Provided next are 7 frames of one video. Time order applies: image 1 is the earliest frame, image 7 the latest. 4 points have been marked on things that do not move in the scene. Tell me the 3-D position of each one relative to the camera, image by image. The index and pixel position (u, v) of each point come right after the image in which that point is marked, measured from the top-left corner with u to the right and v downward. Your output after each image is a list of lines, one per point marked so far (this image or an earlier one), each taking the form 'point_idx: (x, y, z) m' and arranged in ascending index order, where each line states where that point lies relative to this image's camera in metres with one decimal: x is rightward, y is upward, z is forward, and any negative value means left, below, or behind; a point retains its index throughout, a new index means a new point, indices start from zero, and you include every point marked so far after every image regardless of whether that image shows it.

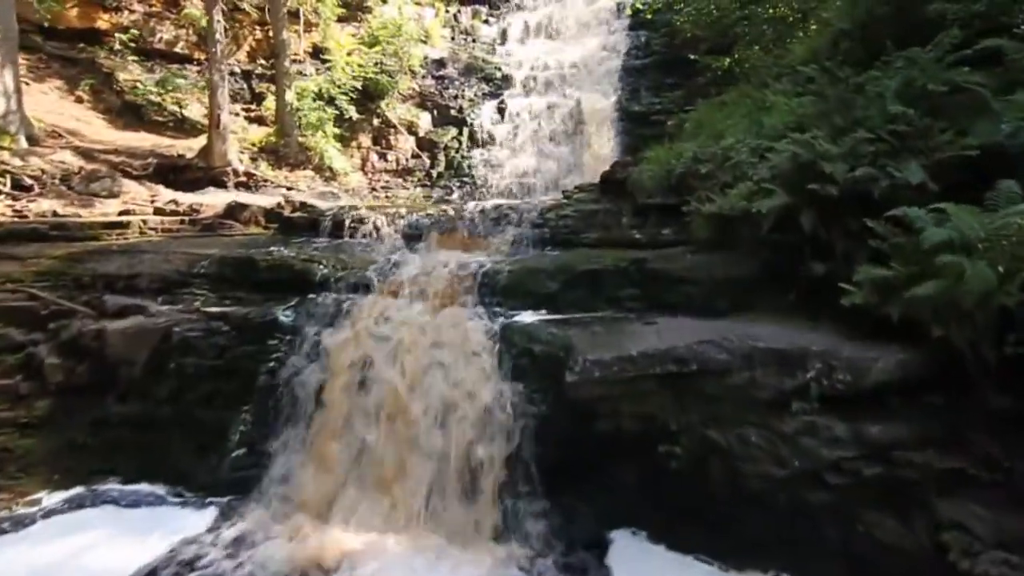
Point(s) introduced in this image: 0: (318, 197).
0: (-4.3, +2.1, +12.5) m
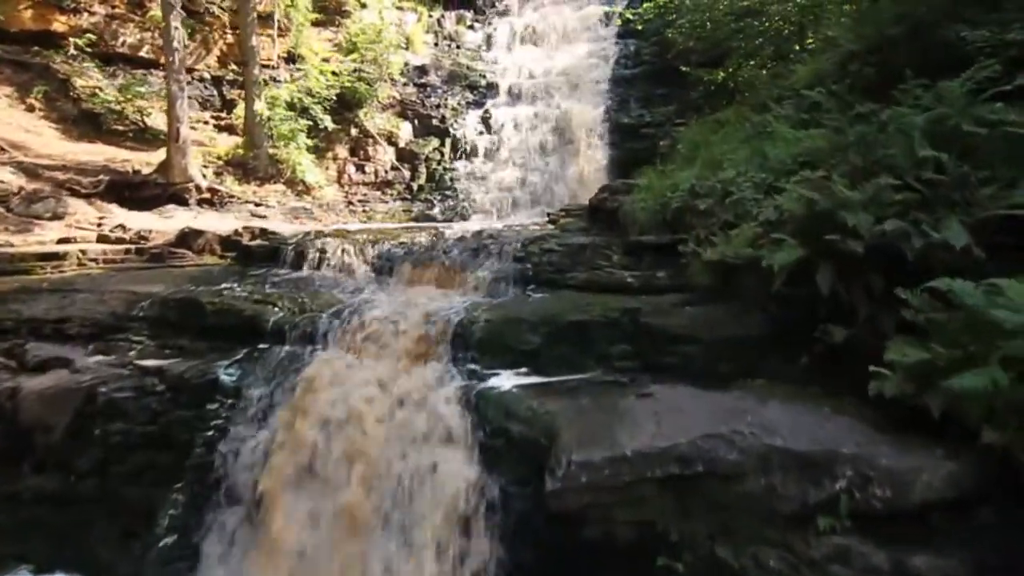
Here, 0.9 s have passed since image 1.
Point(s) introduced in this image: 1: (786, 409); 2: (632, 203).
0: (-4.7, +1.6, +11.8) m
1: (+1.9, -0.8, +3.8) m
2: (+1.4, +1.0, +6.8) m
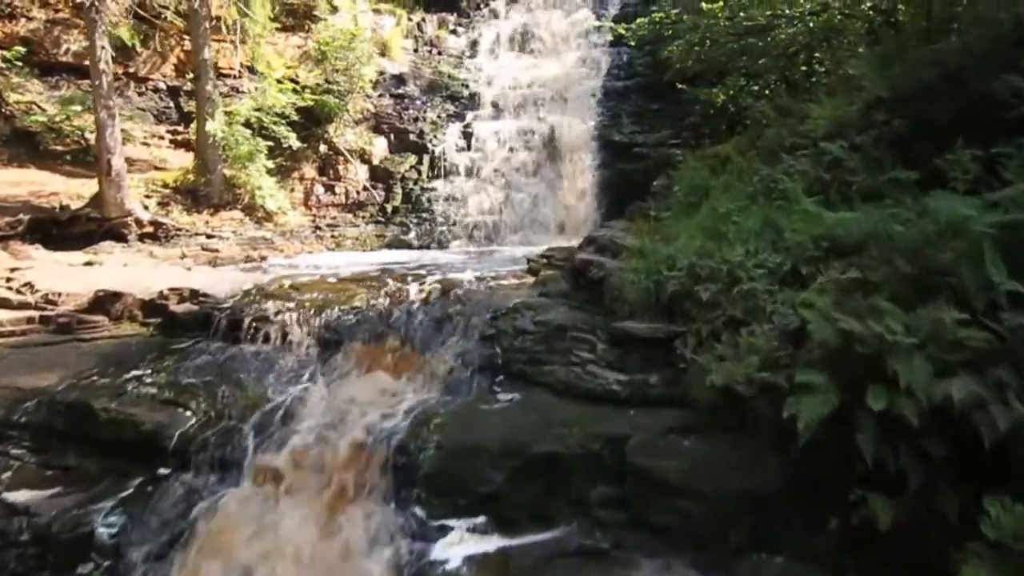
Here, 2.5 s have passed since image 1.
0: (-5.1, +0.8, +10.7) m
1: (+1.6, -1.8, +2.9) m
2: (+1.1, +0.1, +5.8) m
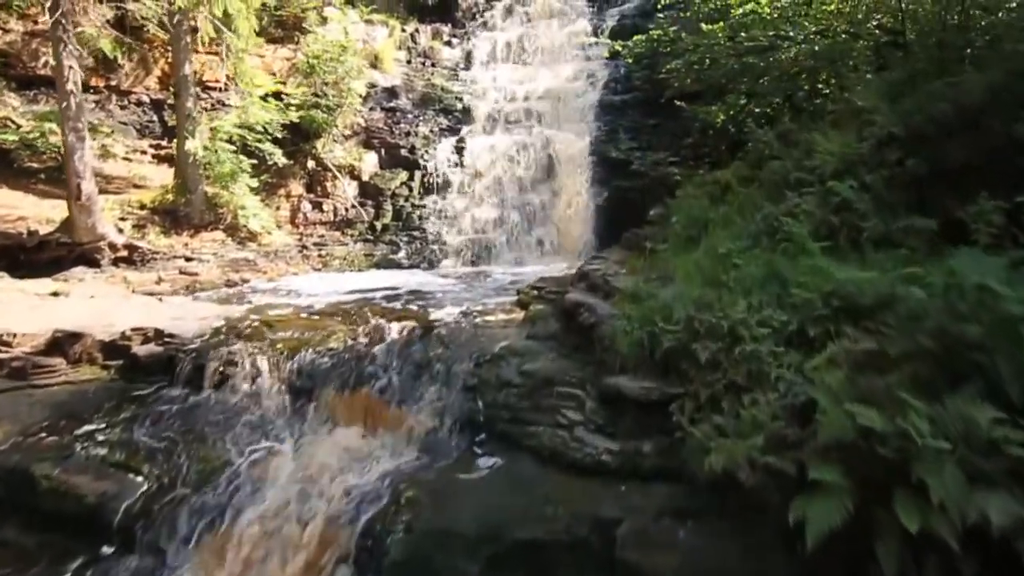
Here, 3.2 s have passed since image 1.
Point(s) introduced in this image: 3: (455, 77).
0: (-5.2, +0.4, +10.3) m
1: (+1.4, -2.2, +2.4) m
2: (+0.9, -0.3, +5.4) m
3: (-1.7, +6.2, +16.3) m
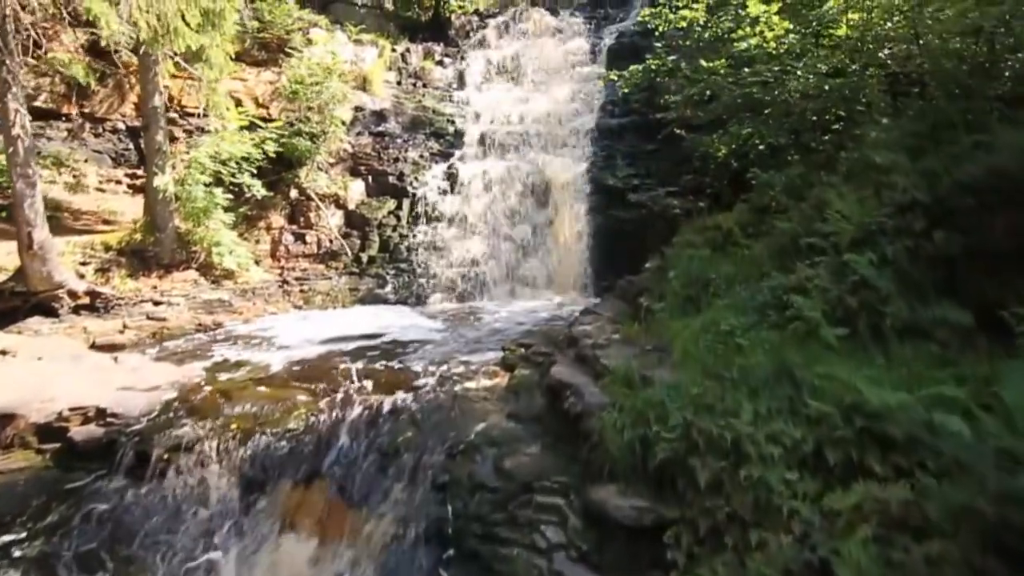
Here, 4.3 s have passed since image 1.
0: (-5.4, -0.4, +9.7) m
1: (+1.2, -2.9, +1.8) m
2: (+0.7, -1.1, +4.7) m
3: (-1.8, +5.3, +15.8) m
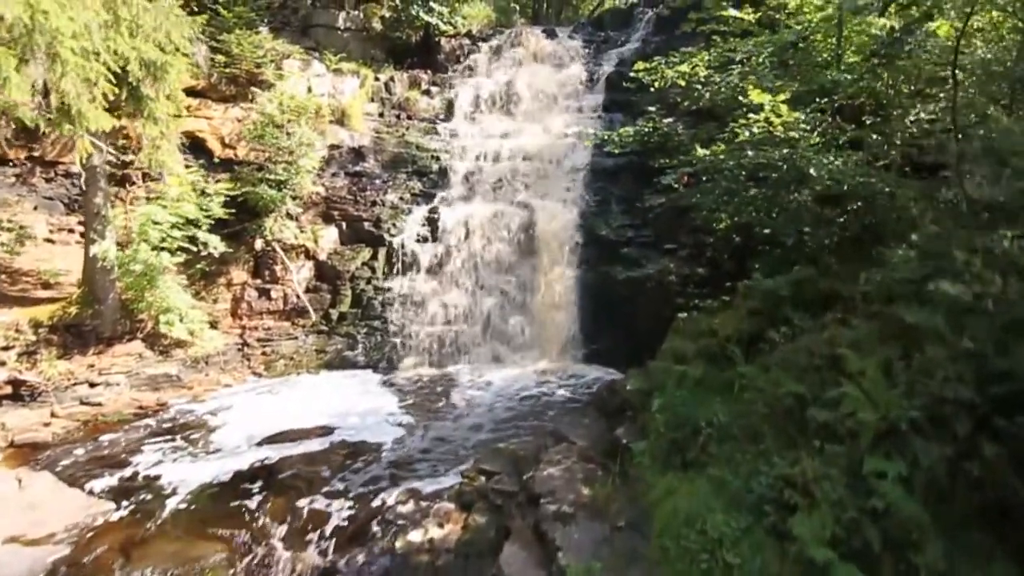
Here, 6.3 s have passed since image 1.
0: (-5.8, -1.7, +8.8) m
1: (+0.6, -4.4, +0.8) m
2: (+0.2, -2.5, +3.7) m
3: (-2.1, +4.1, +14.7) m
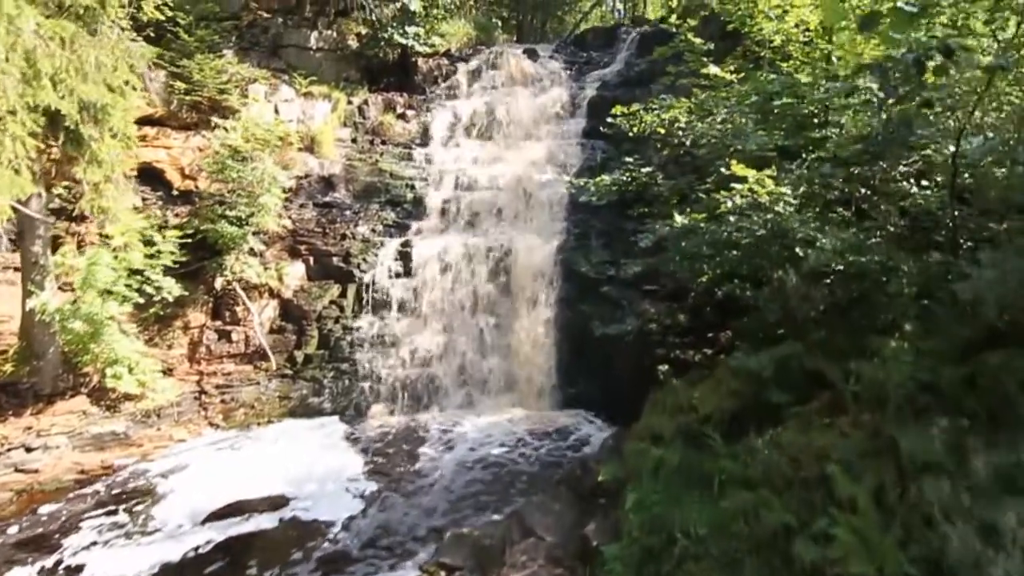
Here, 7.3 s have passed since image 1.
0: (-6.3, -2.5, +8.1) m
1: (+0.4, -5.2, +0.4) m
2: (-0.1, -3.3, +3.3) m
3: (-2.7, +3.3, +14.2) m
